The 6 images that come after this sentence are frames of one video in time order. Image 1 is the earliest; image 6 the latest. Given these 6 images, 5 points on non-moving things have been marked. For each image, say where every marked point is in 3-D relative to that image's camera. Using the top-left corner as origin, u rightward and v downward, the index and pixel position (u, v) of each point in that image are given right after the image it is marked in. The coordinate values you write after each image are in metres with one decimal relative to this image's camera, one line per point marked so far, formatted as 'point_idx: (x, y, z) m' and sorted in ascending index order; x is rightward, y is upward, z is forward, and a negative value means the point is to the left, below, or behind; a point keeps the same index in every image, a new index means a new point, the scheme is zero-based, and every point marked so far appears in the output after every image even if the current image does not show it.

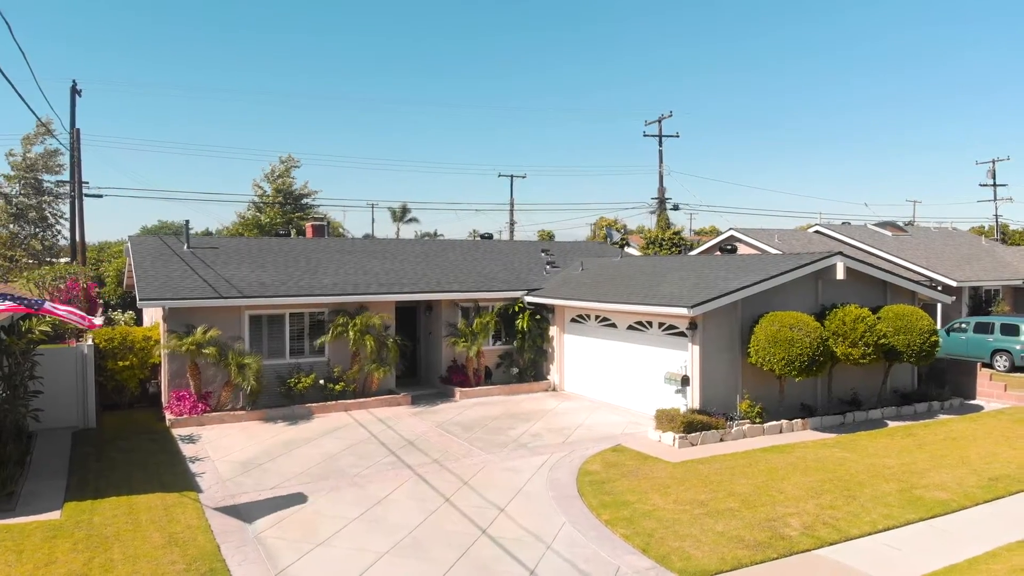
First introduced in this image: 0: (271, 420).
0: (-5.0, -2.7, +14.3) m
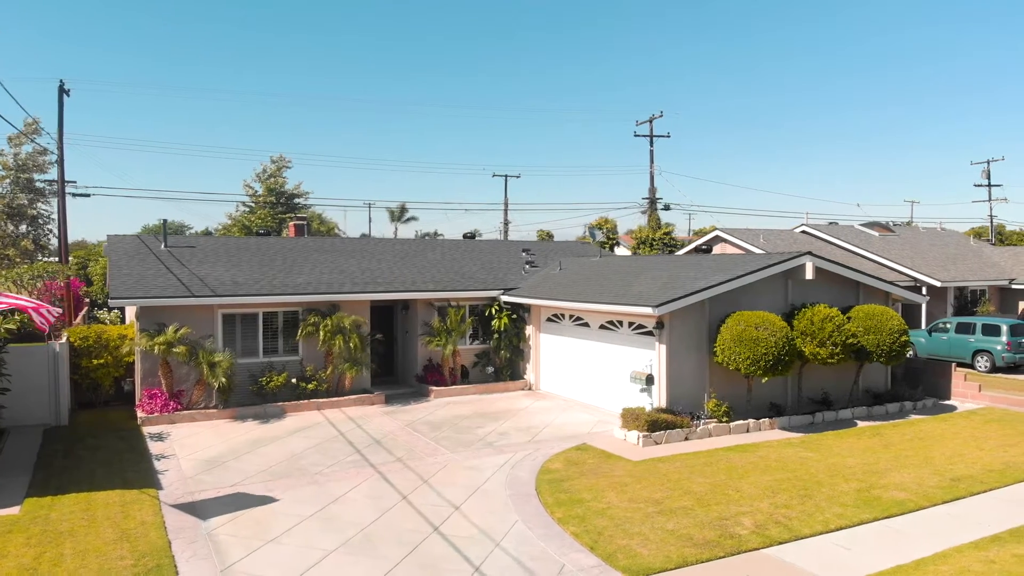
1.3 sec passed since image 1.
0: (-5.6, -2.7, +14.3) m
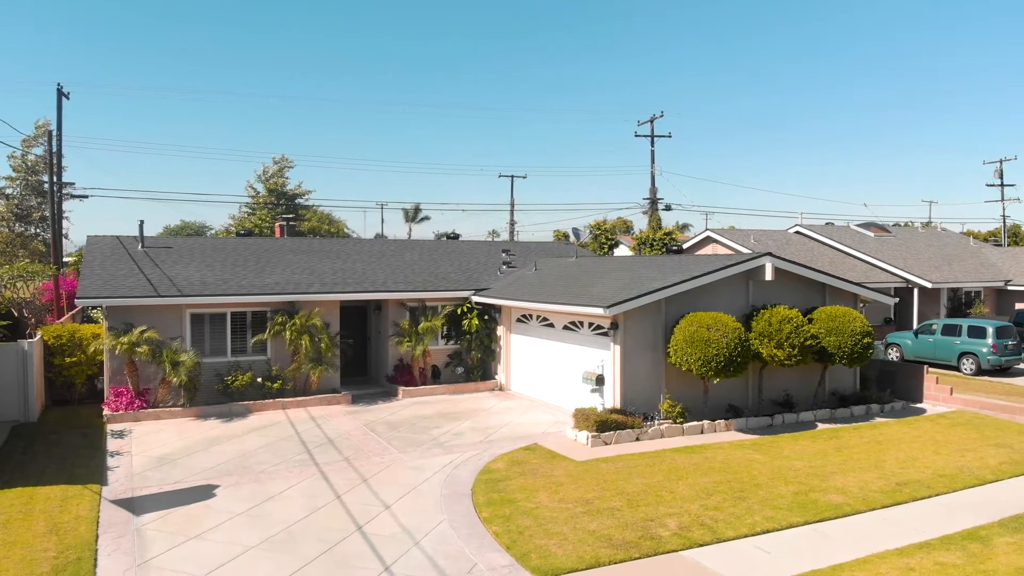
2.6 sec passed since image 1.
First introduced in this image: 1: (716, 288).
0: (-6.5, -2.7, +14.5) m
1: (+4.1, 0.0, +13.7) m
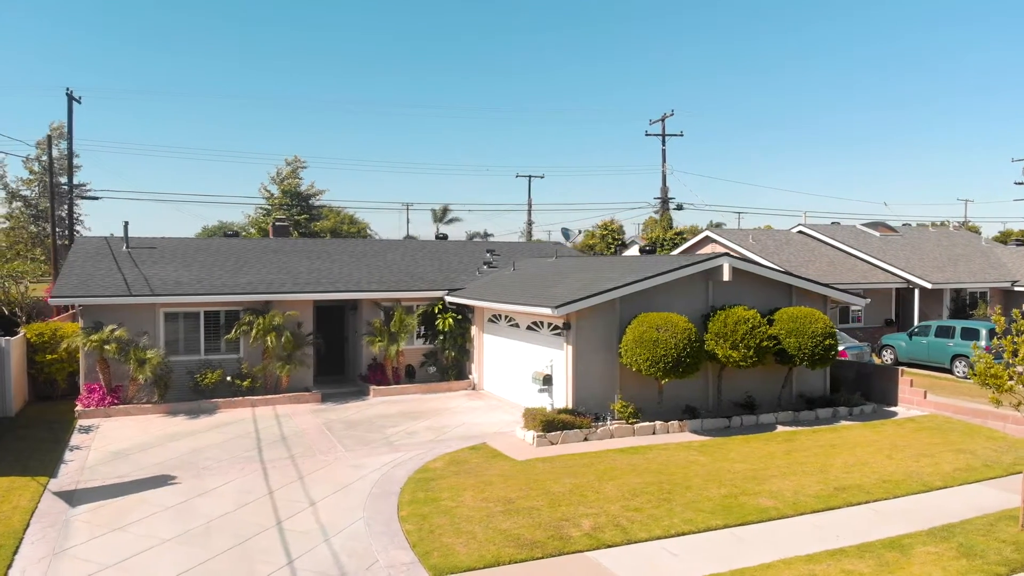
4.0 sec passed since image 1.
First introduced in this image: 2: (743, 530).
0: (-7.3, -2.7, +14.8) m
1: (+3.2, 0.0, +13.6) m
2: (+2.9, -3.1, +8.6) m
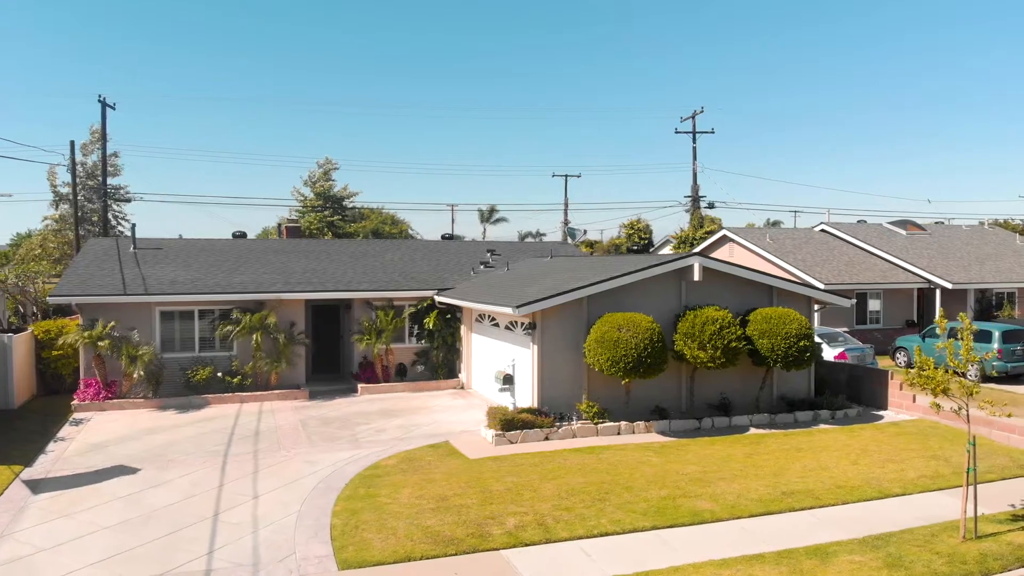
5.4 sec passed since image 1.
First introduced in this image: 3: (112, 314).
0: (-7.8, -2.7, +15.4) m
1: (+2.6, 0.0, +13.4) m
2: (+2.0, -3.0, +8.5) m
3: (-9.2, -0.6, +15.9) m
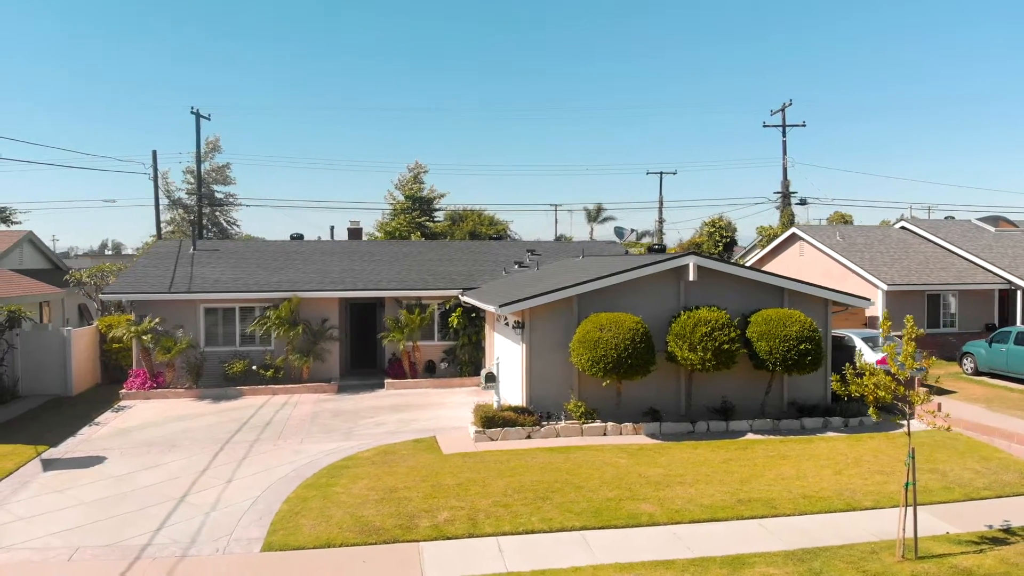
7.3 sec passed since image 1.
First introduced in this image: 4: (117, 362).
0: (-7.5, -2.7, +16.7) m
1: (+2.5, 0.0, +13.2) m
2: (+1.0, -3.0, +8.4) m
3: (-8.9, -0.6, +17.4) m
4: (-10.8, -2.0, +18.9) m
